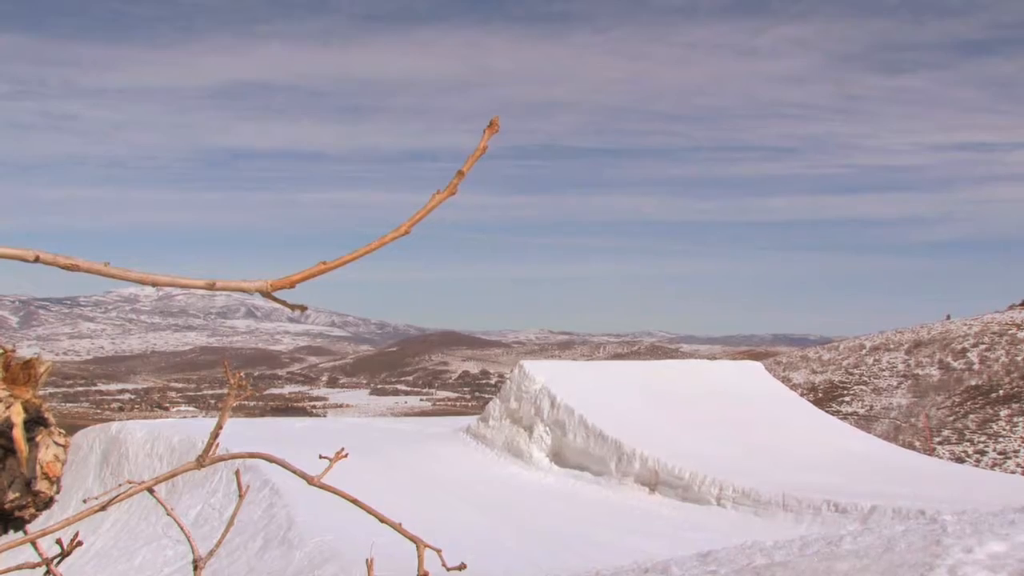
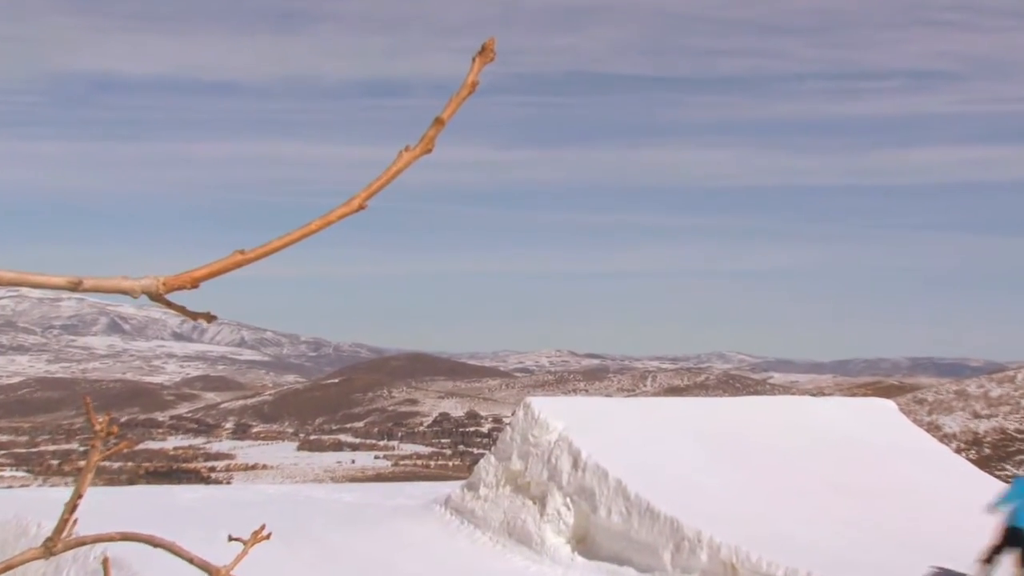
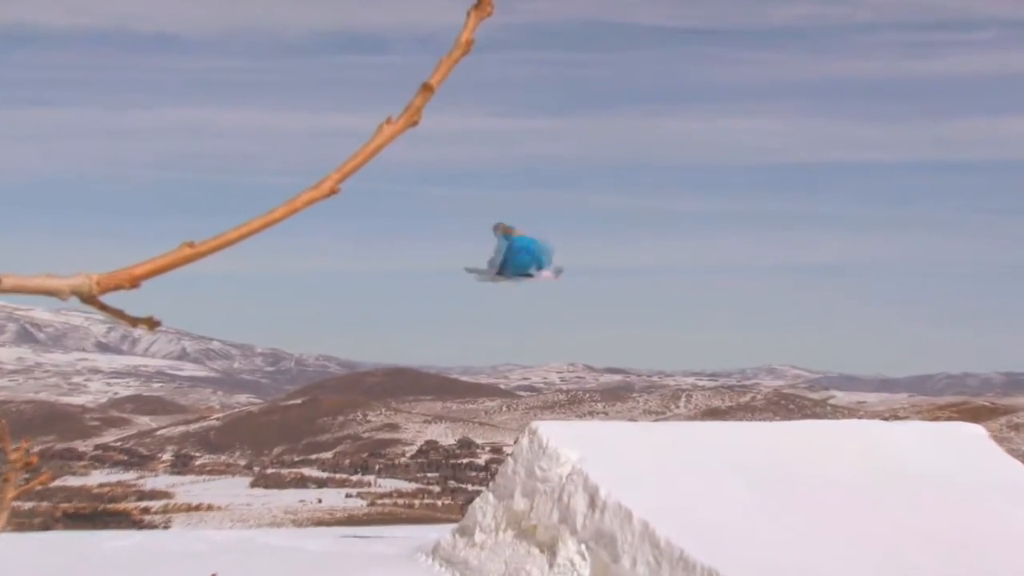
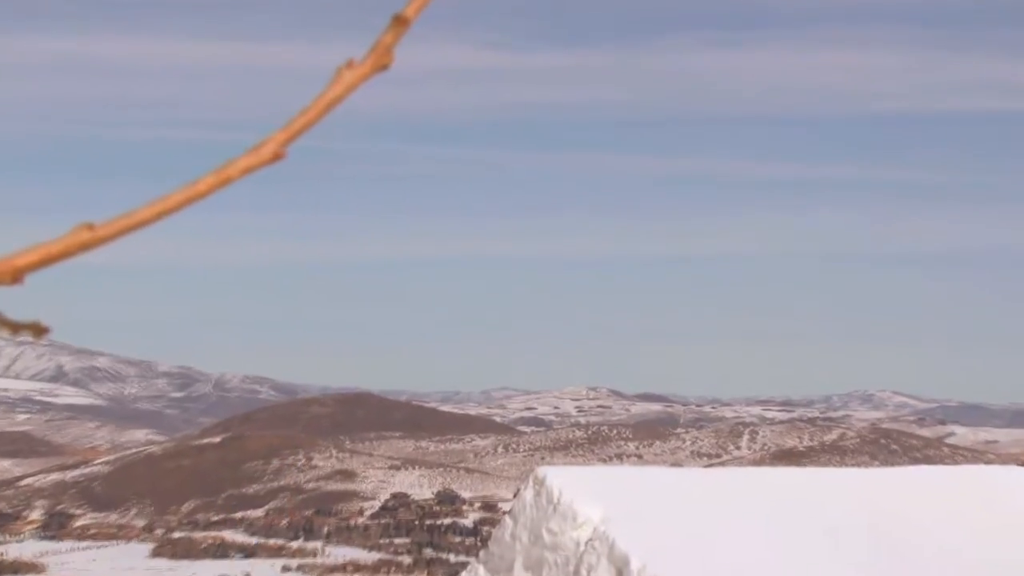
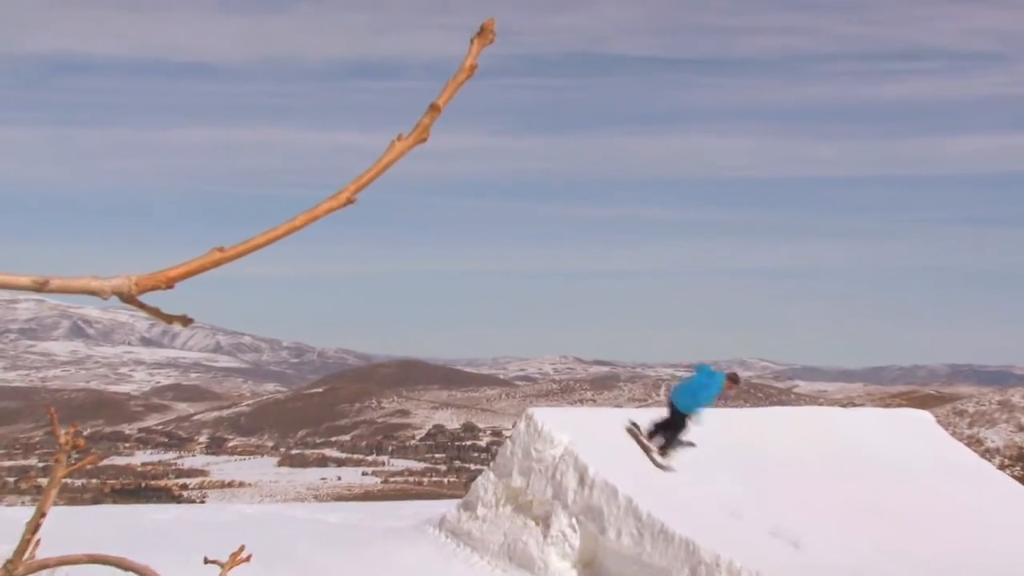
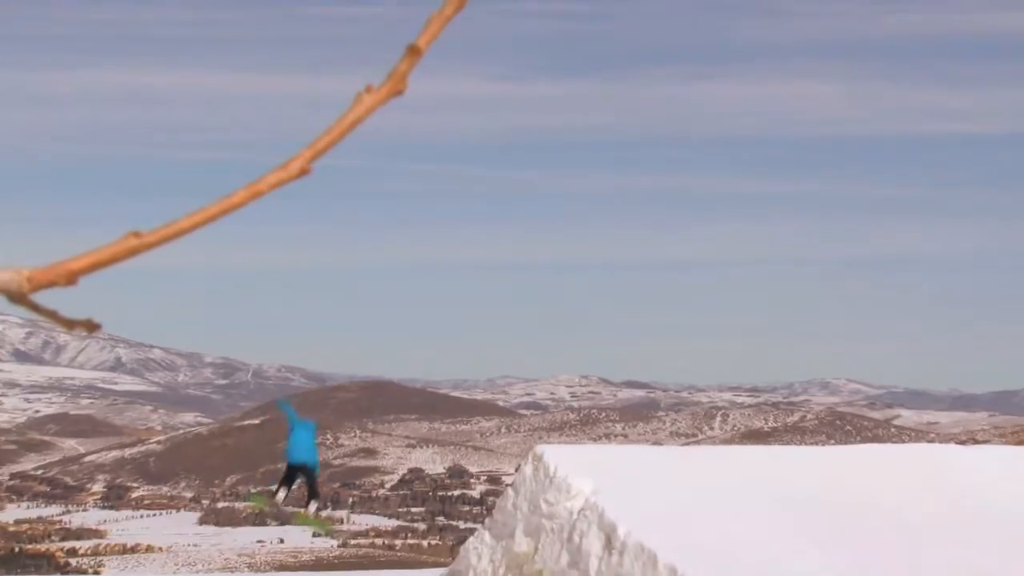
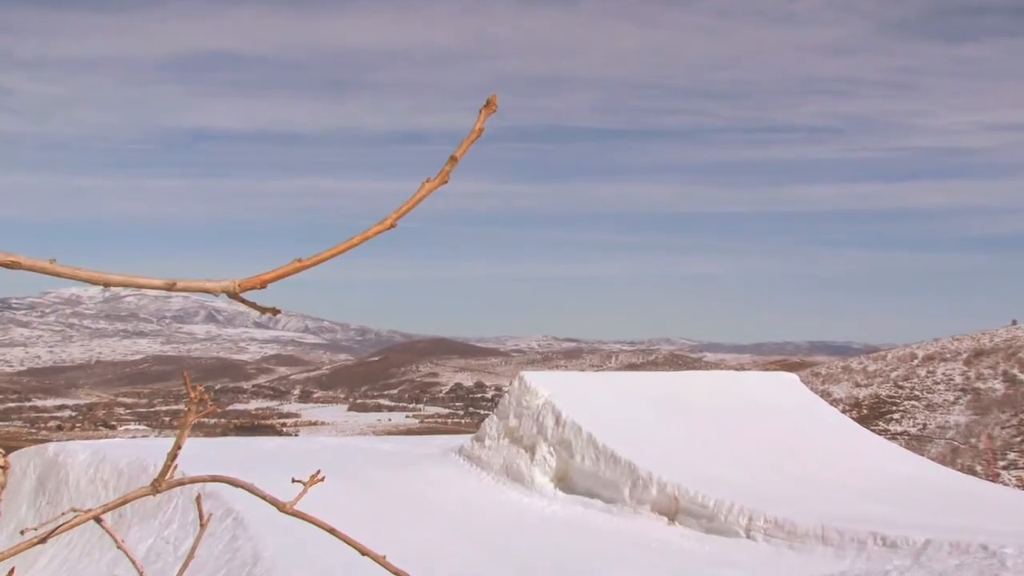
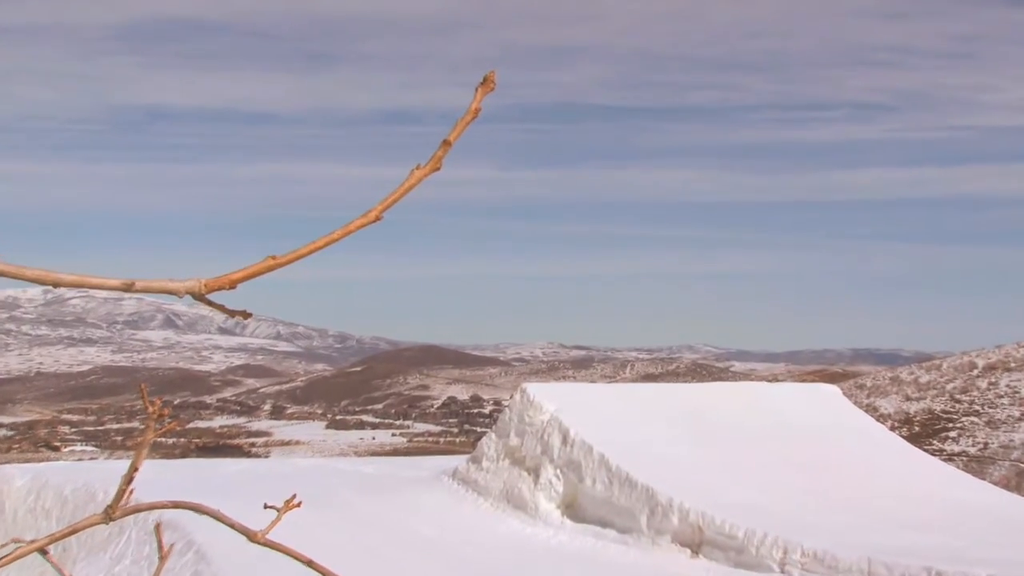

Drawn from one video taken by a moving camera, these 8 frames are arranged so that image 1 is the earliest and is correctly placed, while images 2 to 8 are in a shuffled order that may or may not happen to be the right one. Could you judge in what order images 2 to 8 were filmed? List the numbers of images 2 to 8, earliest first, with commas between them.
7, 8, 2, 5, 3, 6, 4
